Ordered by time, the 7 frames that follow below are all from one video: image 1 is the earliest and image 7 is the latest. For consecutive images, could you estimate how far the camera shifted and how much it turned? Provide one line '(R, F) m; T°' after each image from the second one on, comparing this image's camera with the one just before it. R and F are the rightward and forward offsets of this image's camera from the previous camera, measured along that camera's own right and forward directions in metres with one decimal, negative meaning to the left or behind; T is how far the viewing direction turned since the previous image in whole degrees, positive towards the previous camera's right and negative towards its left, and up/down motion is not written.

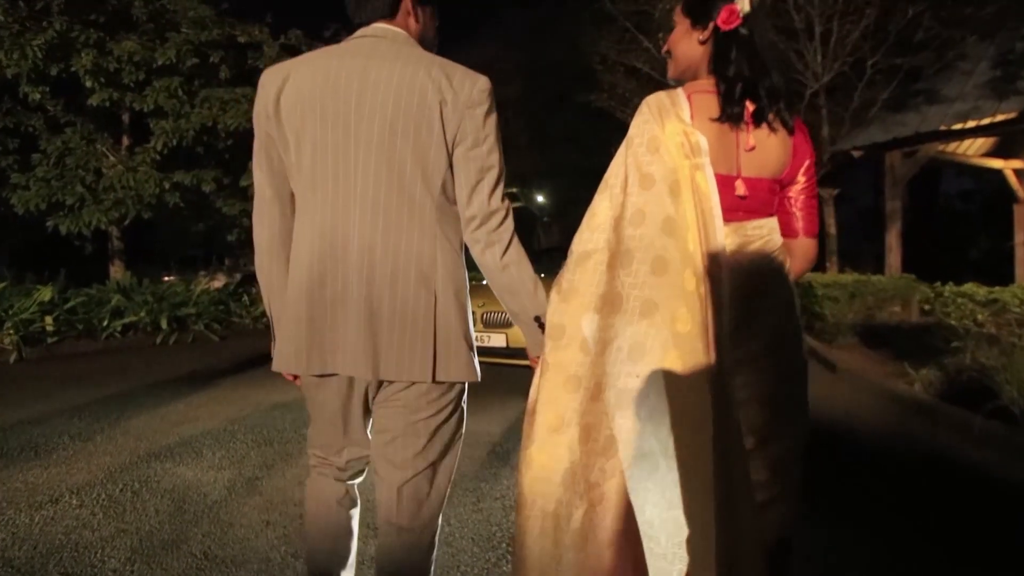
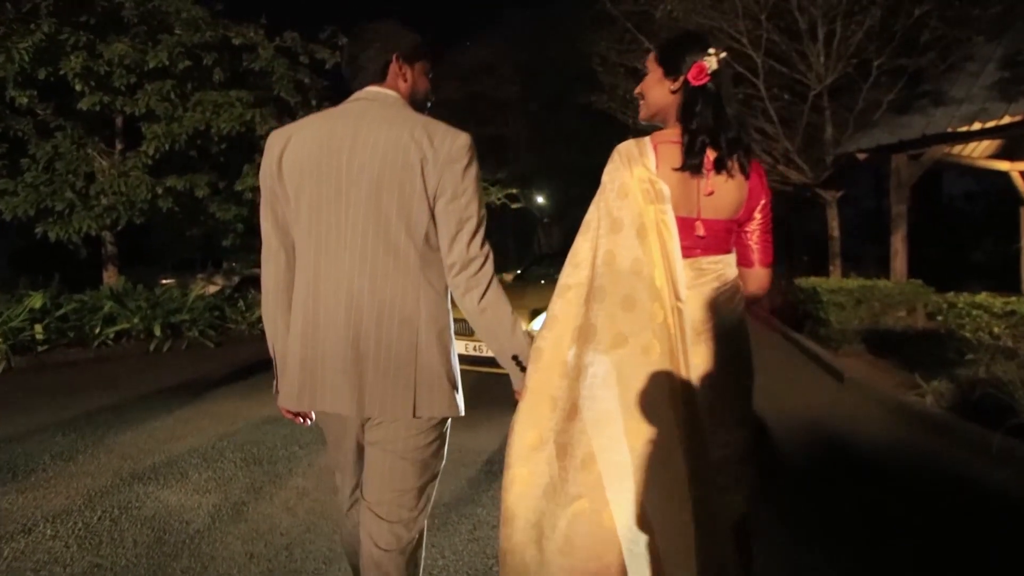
(0.0, +0.2) m; 0°
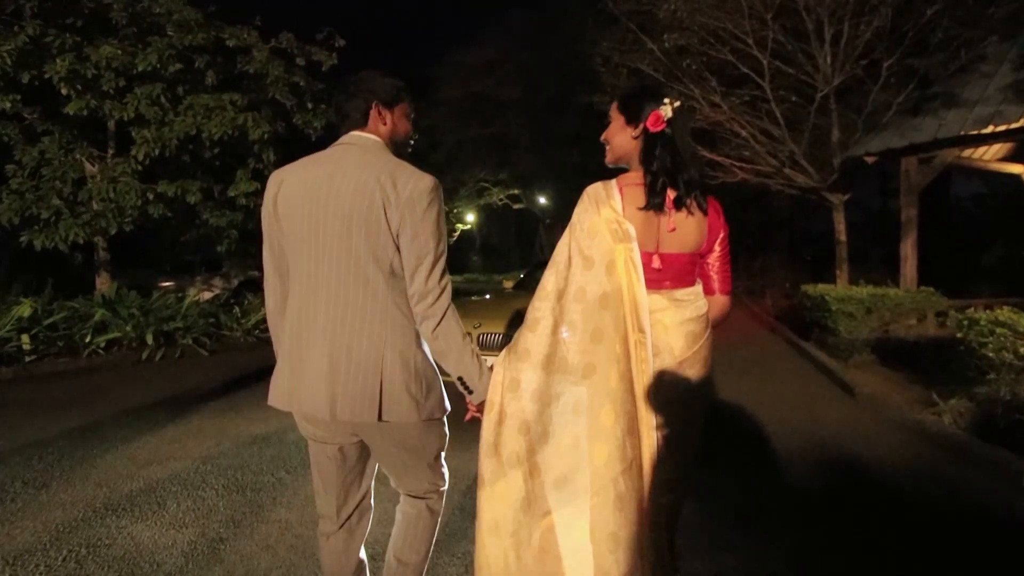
(0.0, +0.3) m; 0°
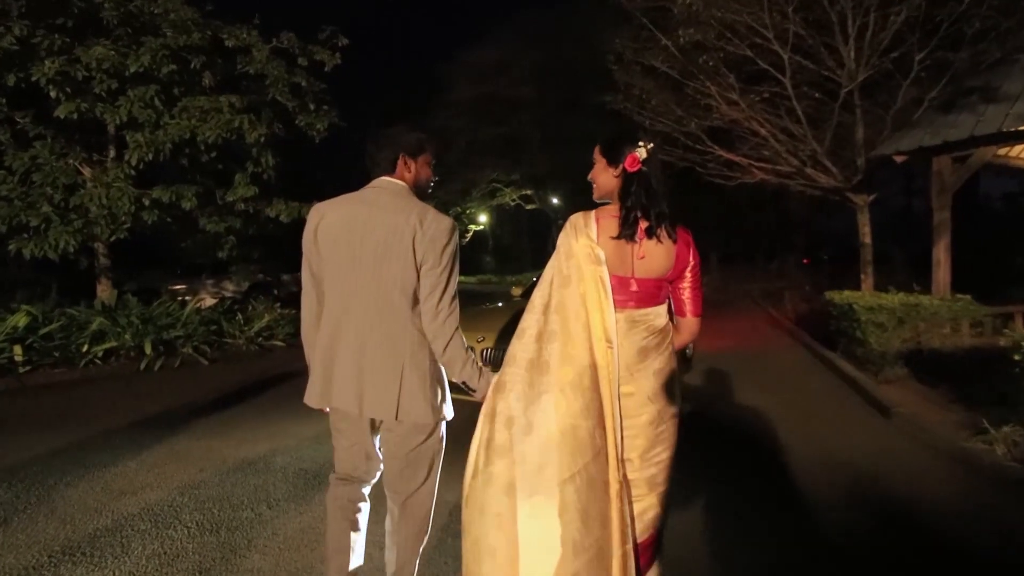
(+0.1, +0.5) m; -1°
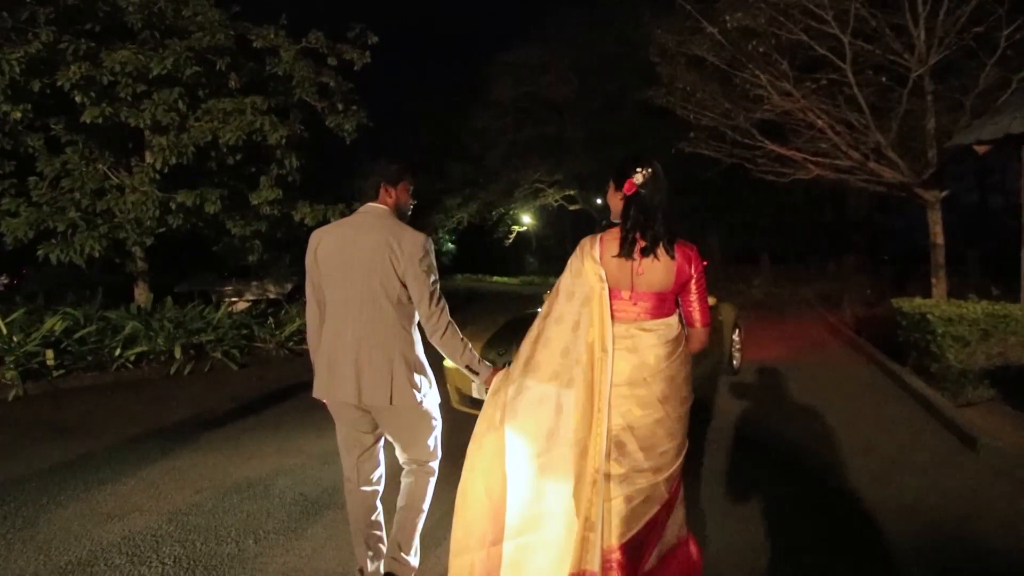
(+0.1, +0.6) m; -3°
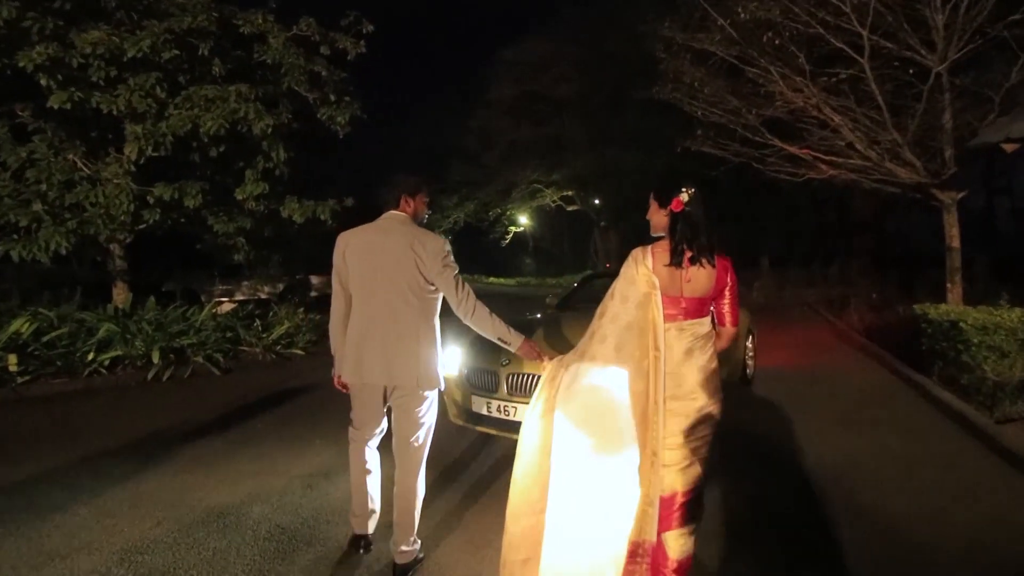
(0.0, +0.6) m; 0°
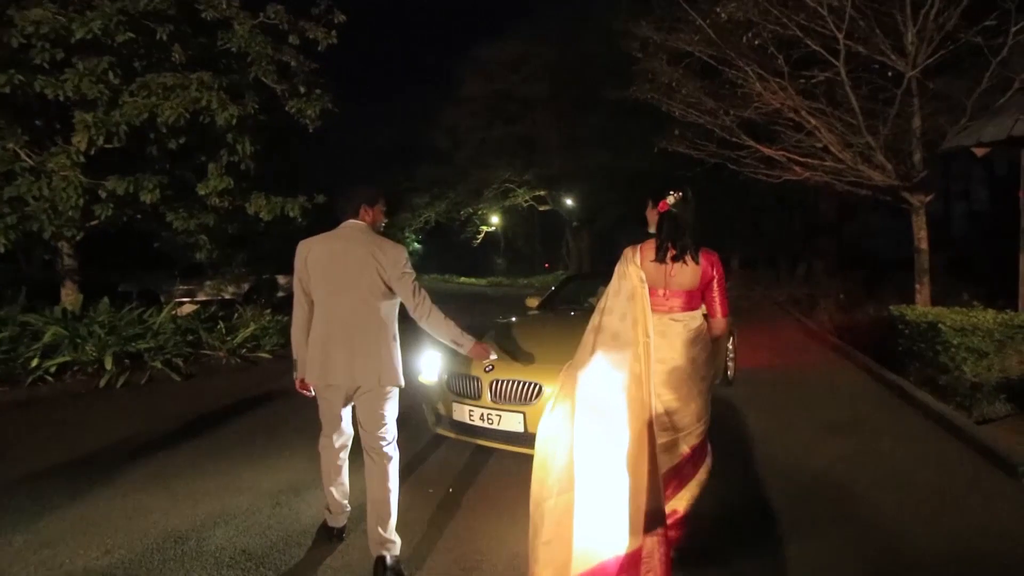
(-0.1, +0.4) m; +2°
